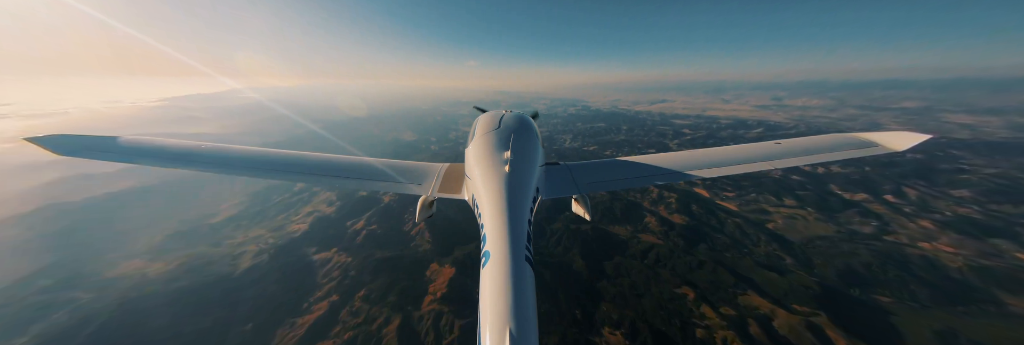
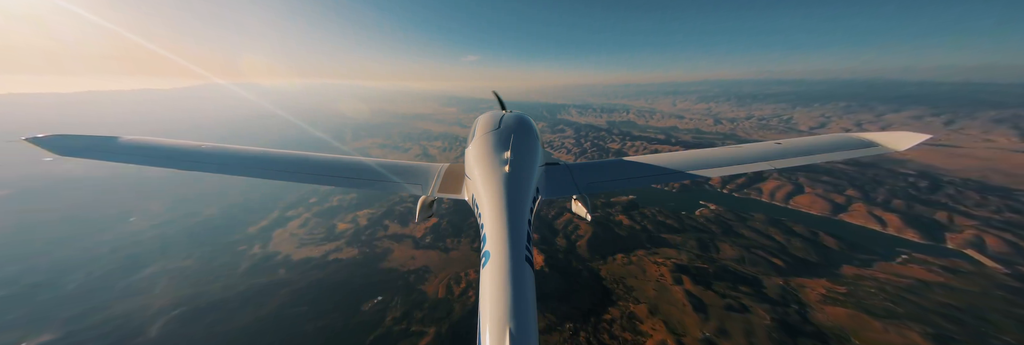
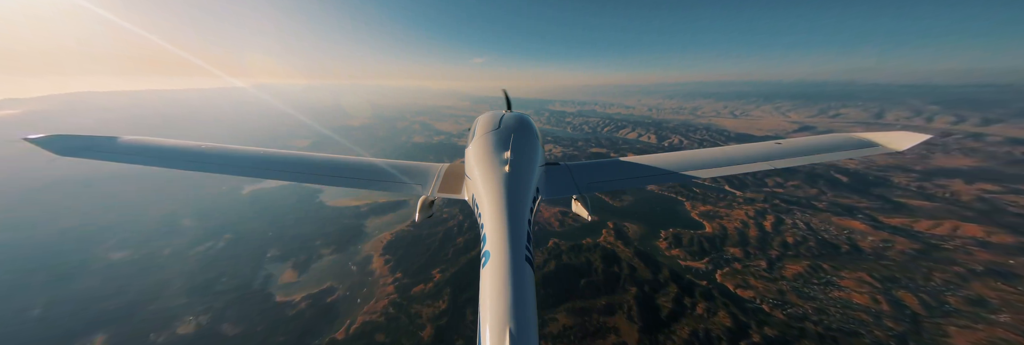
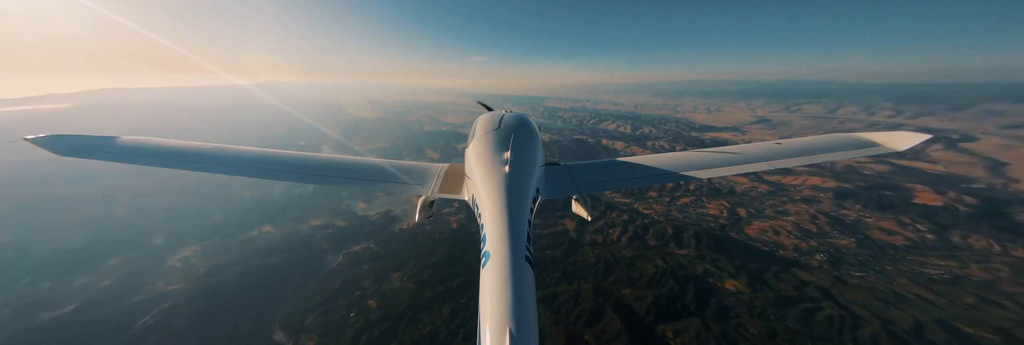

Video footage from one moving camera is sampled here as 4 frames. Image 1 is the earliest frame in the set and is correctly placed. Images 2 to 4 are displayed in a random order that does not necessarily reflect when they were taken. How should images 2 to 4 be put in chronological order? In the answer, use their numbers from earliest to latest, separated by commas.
4, 3, 2
